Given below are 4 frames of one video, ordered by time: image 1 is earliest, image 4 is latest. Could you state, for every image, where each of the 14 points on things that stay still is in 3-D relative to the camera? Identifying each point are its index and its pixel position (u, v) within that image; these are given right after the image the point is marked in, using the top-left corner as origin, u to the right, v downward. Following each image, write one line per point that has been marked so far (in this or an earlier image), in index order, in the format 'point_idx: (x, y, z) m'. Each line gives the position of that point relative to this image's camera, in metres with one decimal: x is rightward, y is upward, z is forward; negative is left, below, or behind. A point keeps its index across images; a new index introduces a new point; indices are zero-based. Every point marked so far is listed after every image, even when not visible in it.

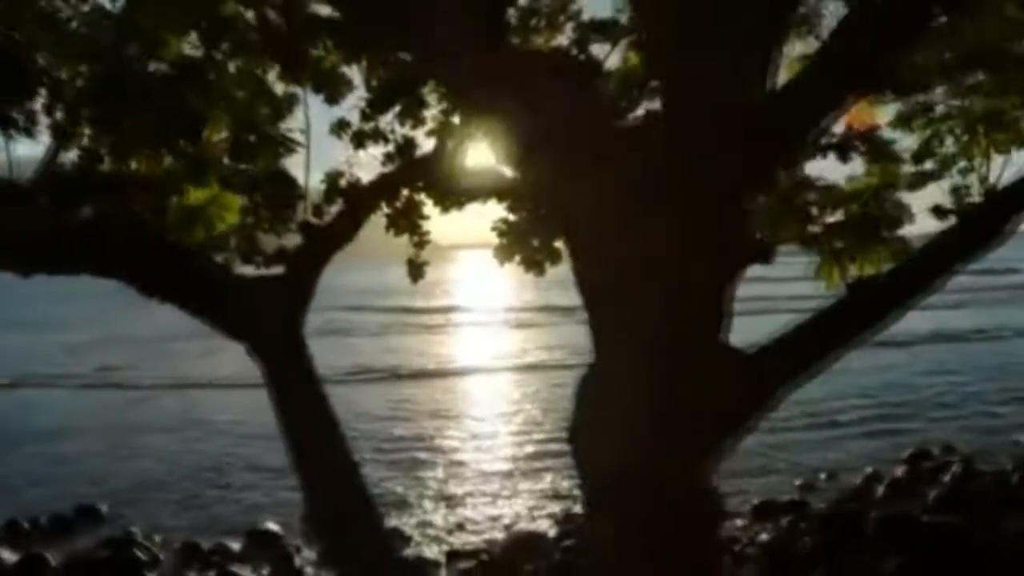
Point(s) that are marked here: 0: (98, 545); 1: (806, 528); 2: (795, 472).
0: (-1.8, -1.1, +11.8) m
1: (+1.2, -0.9, +11.0) m
2: (+1.6, -1.0, +15.7) m
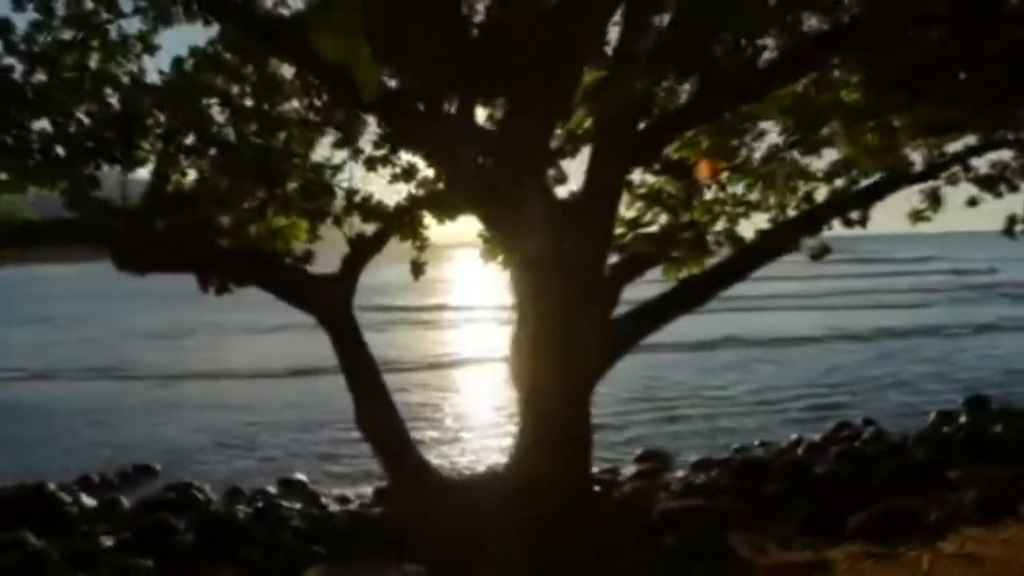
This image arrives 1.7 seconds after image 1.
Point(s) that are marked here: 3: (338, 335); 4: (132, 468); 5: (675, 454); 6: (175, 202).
0: (-1.9, -1.1, +14.6) m
1: (+1.1, -0.9, +13.9) m
2: (+1.5, -1.0, +18.6) m
3: (-0.7, -0.2, +11.4) m
4: (-2.3, -1.1, +16.7) m
5: (+0.9, -1.0, +16.4) m
6: (-1.3, +0.3, +10.4) m
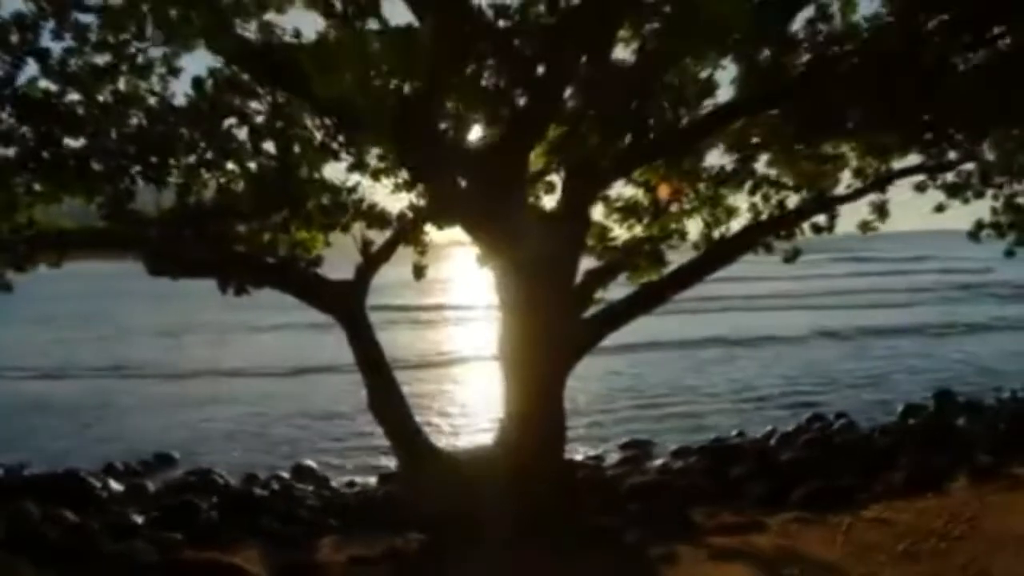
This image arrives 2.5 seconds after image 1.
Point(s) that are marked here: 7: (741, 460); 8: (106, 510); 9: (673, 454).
0: (-1.9, -1.1, +15.9) m
1: (+1.1, -0.9, +15.2) m
2: (+1.5, -1.0, +19.9) m
3: (-0.7, -0.2, +12.7) m
4: (-2.3, -1.1, +18.1) m
5: (+0.9, -1.0, +17.7) m
6: (-1.3, +0.3, +11.7) m
7: (+1.2, -0.9, +14.4) m
8: (-2.0, -1.1, +13.9) m
9: (+1.0, -1.0, +16.5) m
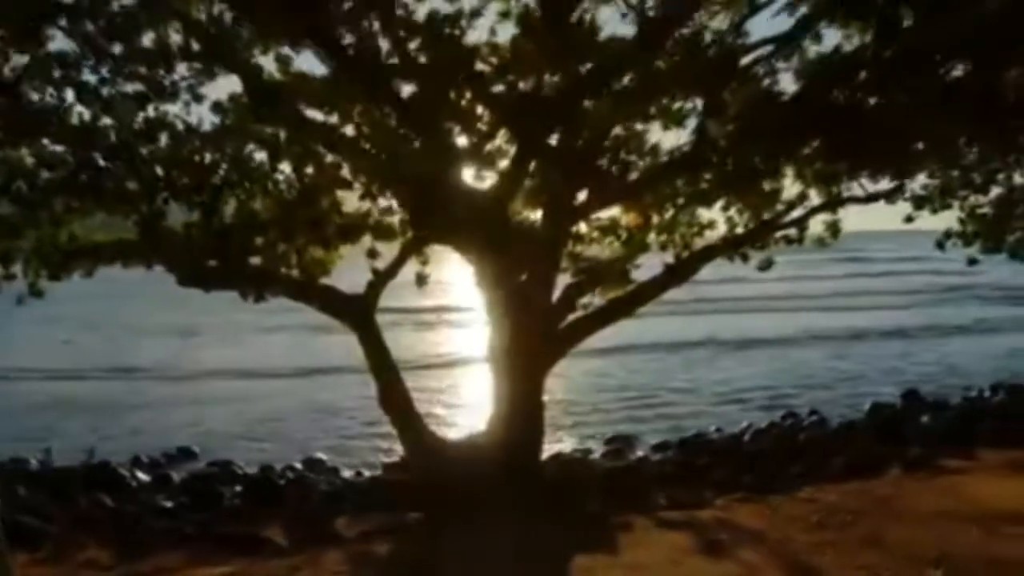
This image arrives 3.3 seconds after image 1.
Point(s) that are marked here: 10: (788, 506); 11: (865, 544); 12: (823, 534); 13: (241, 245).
0: (-1.9, -1.1, +17.5) m
1: (+1.0, -1.0, +16.7) m
2: (+1.4, -1.1, +21.5) m
3: (-0.8, -0.2, +14.2) m
4: (-2.4, -1.2, +19.6) m
5: (+0.8, -1.1, +19.2) m
6: (-1.4, +0.3, +13.3) m
7: (+1.1, -1.0, +15.9) m
8: (-2.1, -1.2, +15.4) m
9: (+0.9, -1.0, +18.0) m
10: (+1.0, -0.8, +10.2) m
11: (+1.1, -0.8, +8.7) m
12: (+1.0, -0.8, +9.1) m
13: (-1.3, +0.2, +13.4) m
